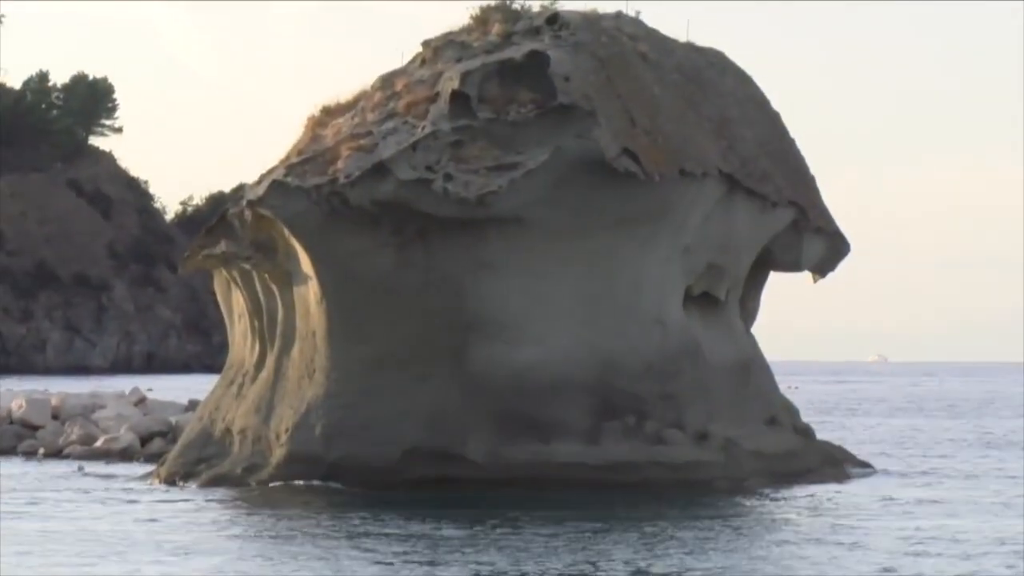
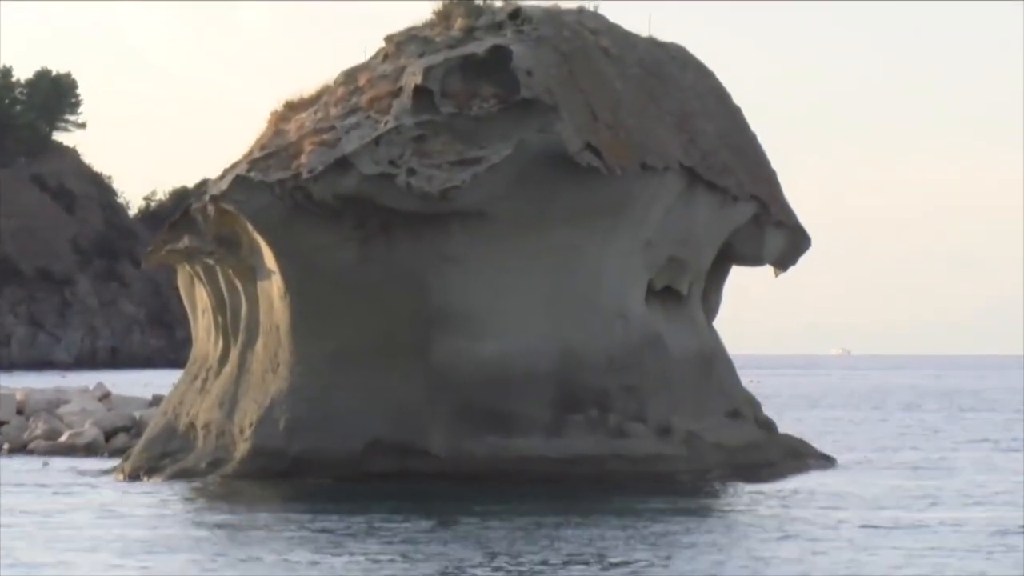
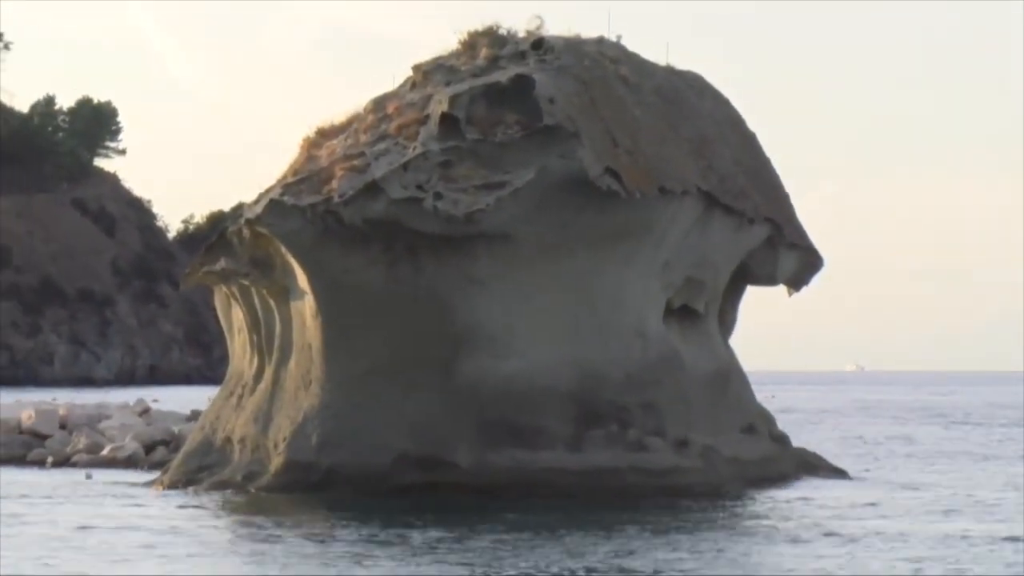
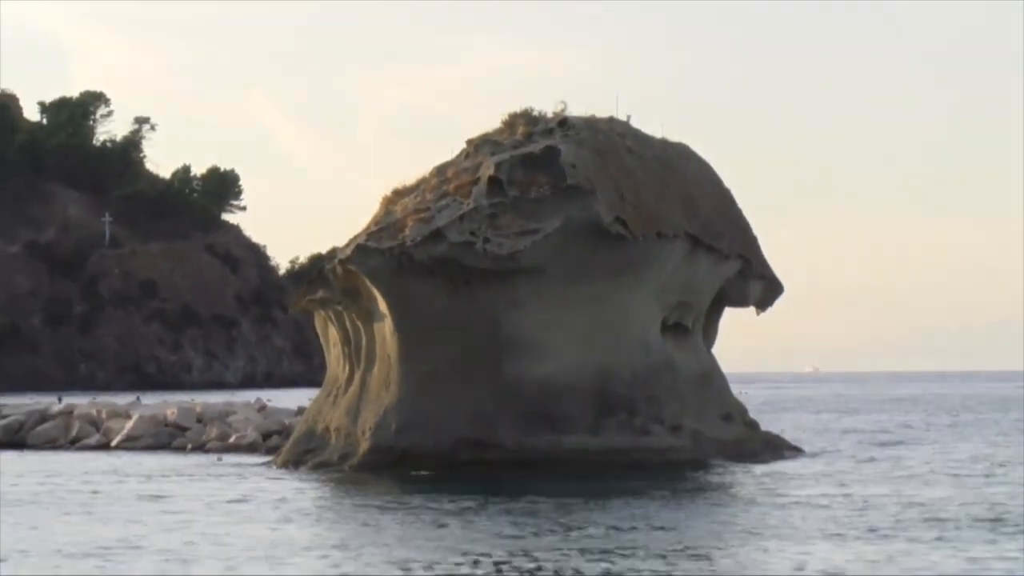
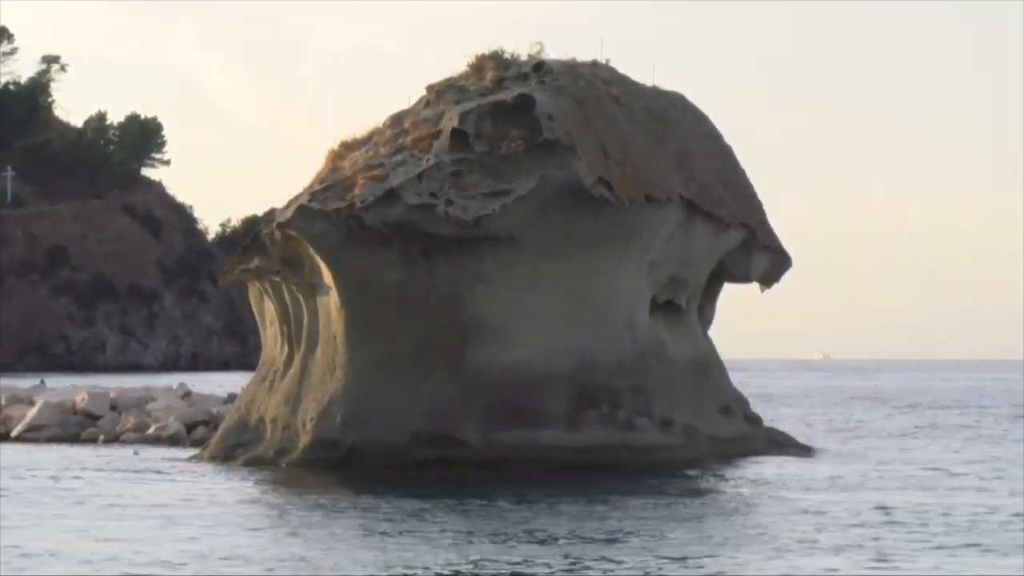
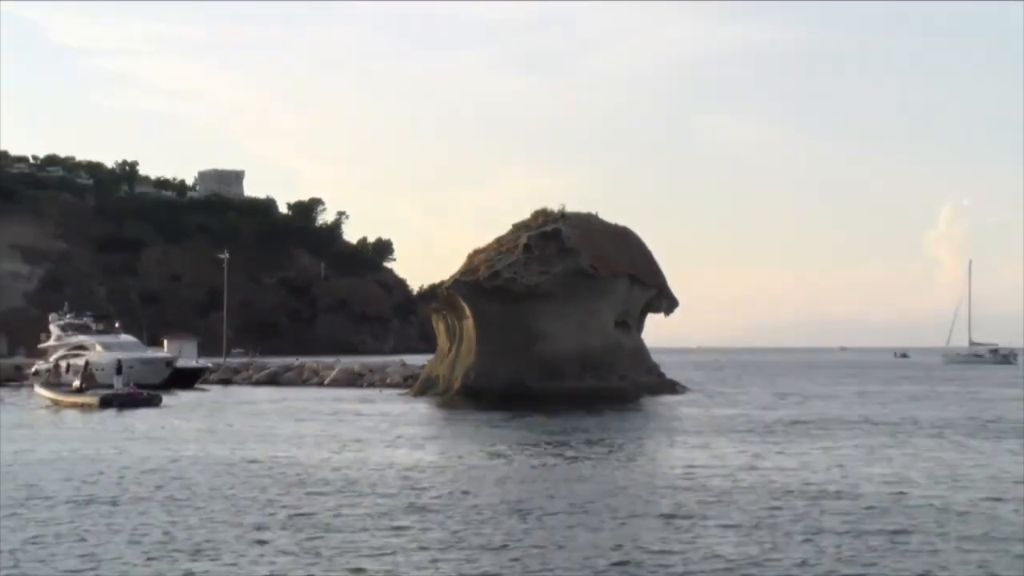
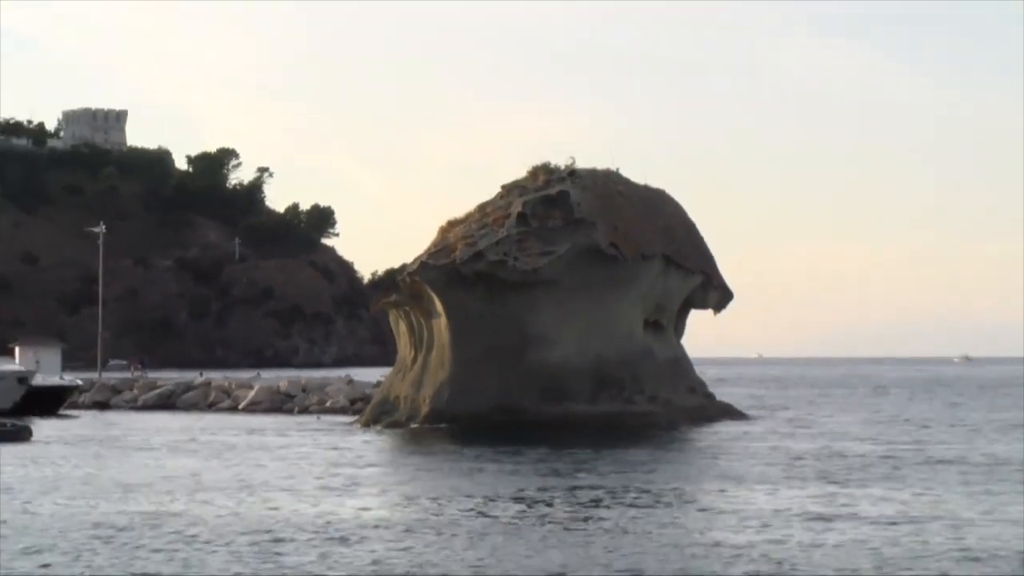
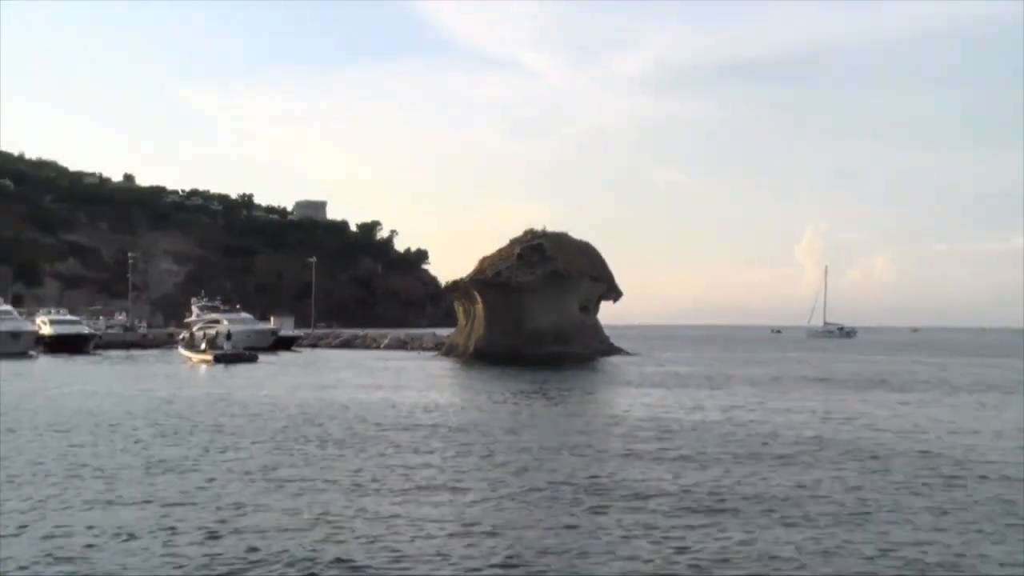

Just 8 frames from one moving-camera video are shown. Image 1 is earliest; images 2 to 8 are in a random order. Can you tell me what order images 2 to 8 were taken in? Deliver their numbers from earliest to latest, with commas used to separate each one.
2, 3, 5, 4, 7, 6, 8
